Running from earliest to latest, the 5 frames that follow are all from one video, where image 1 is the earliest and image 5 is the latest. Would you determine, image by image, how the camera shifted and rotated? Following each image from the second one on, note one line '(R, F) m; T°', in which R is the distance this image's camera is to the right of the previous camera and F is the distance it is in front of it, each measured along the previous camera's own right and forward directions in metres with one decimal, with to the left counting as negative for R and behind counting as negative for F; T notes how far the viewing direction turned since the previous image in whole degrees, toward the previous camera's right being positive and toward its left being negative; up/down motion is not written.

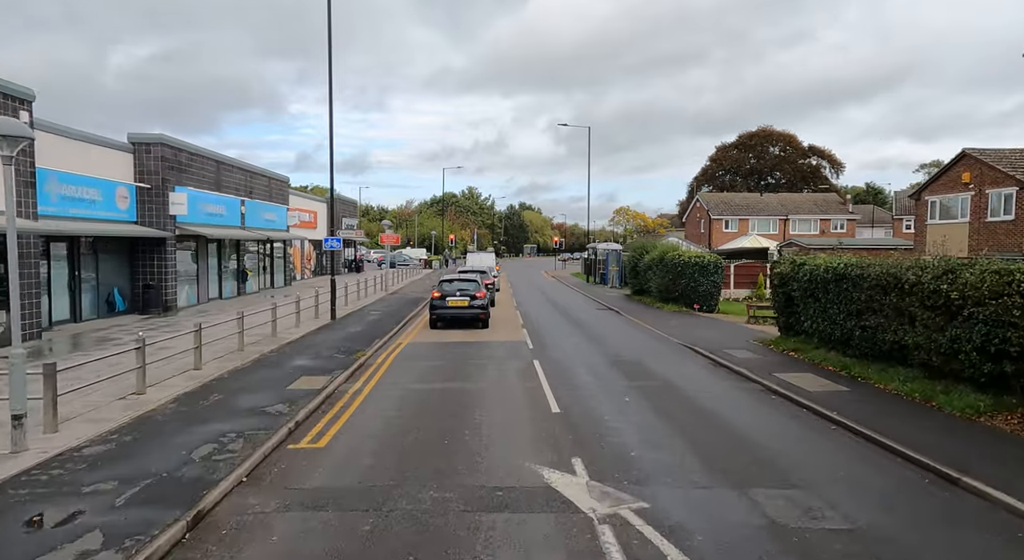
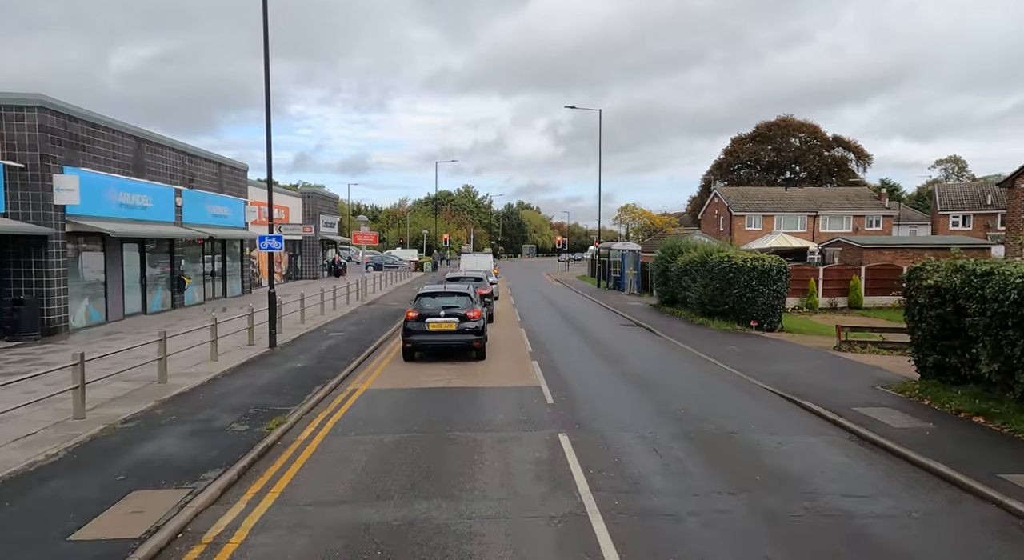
(-0.2, +5.3) m; 0°
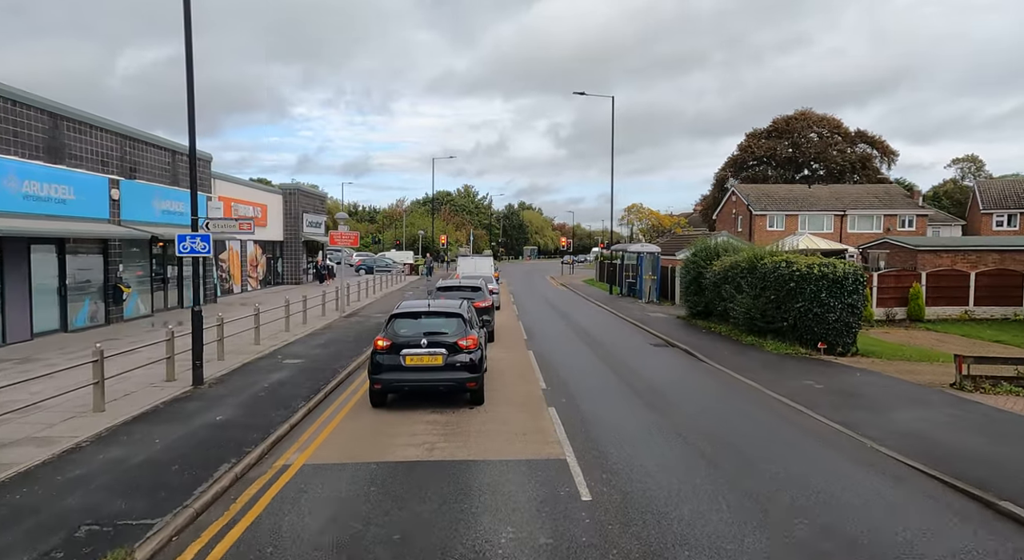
(-0.1, +3.7) m; 0°
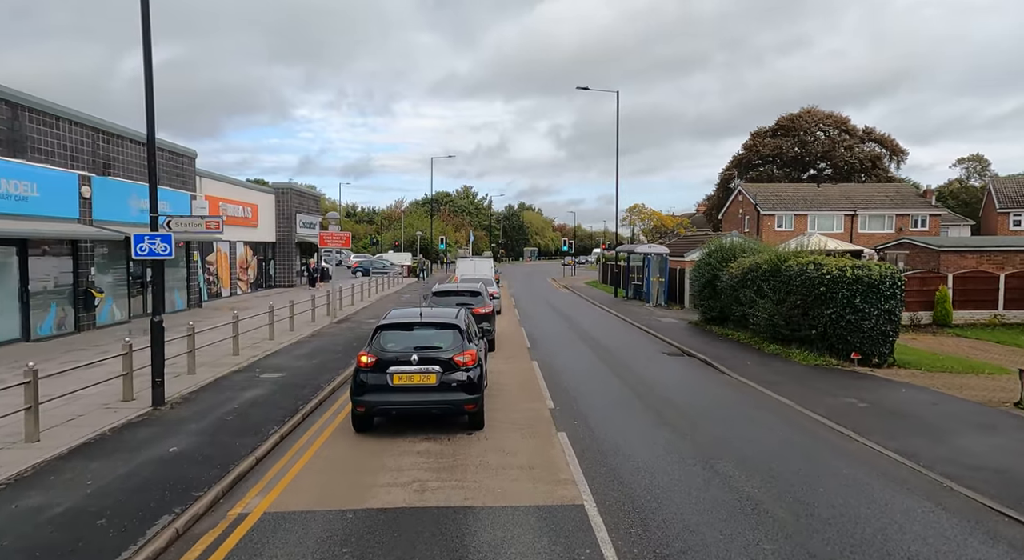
(-0.1, +1.3) m; 0°
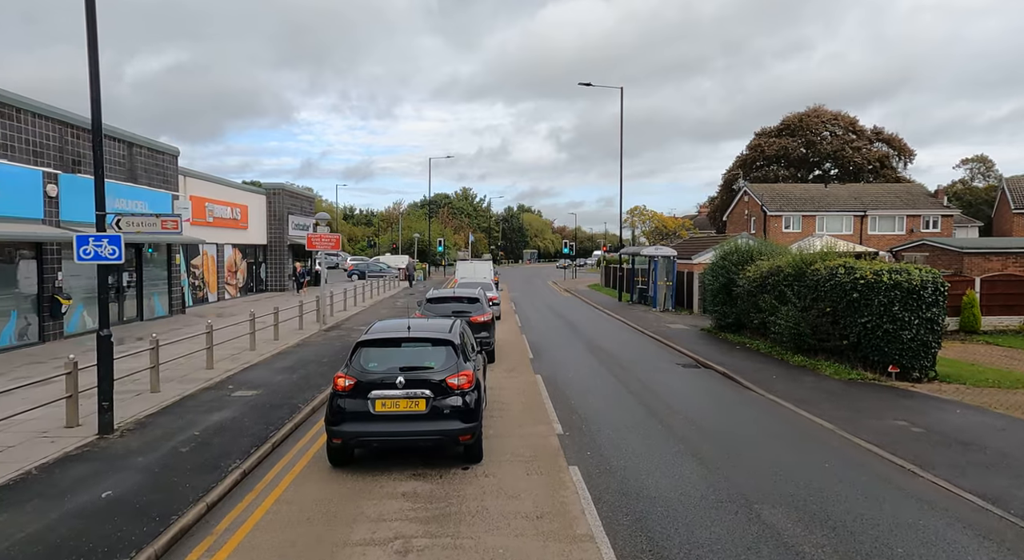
(0.0, +1.3) m; 0°
